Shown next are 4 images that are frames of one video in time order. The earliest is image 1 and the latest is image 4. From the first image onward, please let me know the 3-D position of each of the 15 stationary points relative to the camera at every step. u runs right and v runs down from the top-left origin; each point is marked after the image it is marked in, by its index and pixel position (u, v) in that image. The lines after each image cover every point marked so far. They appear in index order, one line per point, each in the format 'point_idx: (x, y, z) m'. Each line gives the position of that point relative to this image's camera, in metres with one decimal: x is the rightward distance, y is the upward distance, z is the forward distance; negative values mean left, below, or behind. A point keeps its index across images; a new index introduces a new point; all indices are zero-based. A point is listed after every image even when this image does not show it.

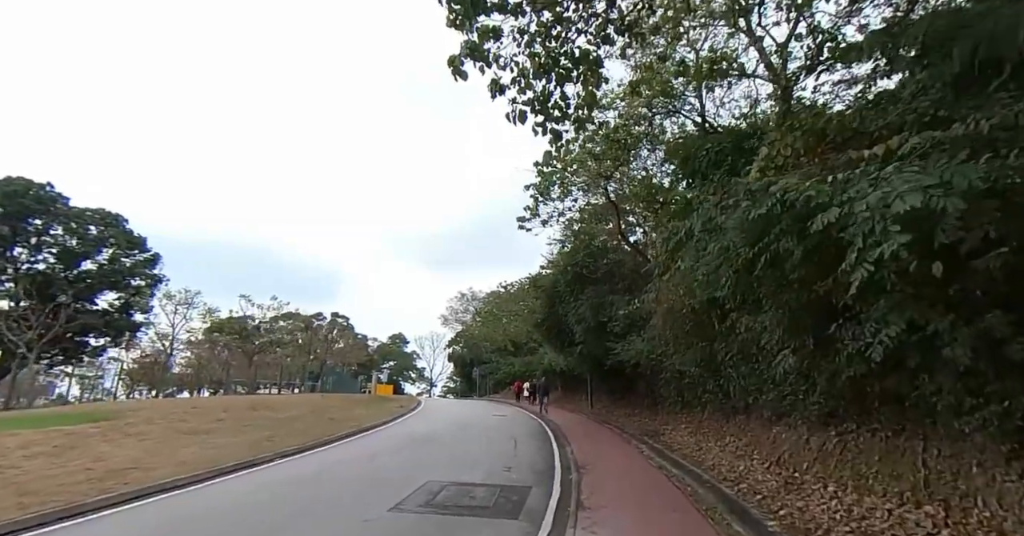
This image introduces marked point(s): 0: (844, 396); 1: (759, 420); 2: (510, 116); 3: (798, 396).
0: (+4.5, -1.7, +6.8) m
1: (+5.6, -3.4, +11.4) m
2: (0.0, +2.6, +8.8) m
3: (+4.7, -2.1, +8.4) m
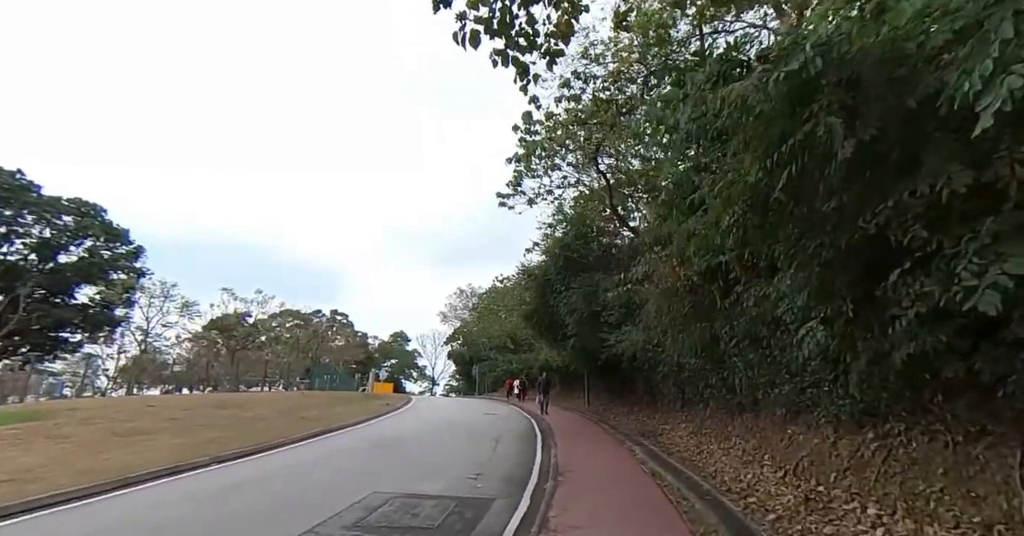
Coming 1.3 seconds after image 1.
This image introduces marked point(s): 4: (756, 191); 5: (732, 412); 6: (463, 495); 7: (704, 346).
0: (+3.7, -1.2, +5.0) m
1: (+4.9, -2.8, +9.6) m
2: (-0.8, +3.2, +7.0) m
3: (+4.0, -1.6, +6.6) m
4: (+2.1, +0.7, +4.4) m
5: (+5.4, -3.5, +12.5) m
6: (-0.9, -4.1, +9.1) m
7: (+4.1, -1.7, +10.8) m
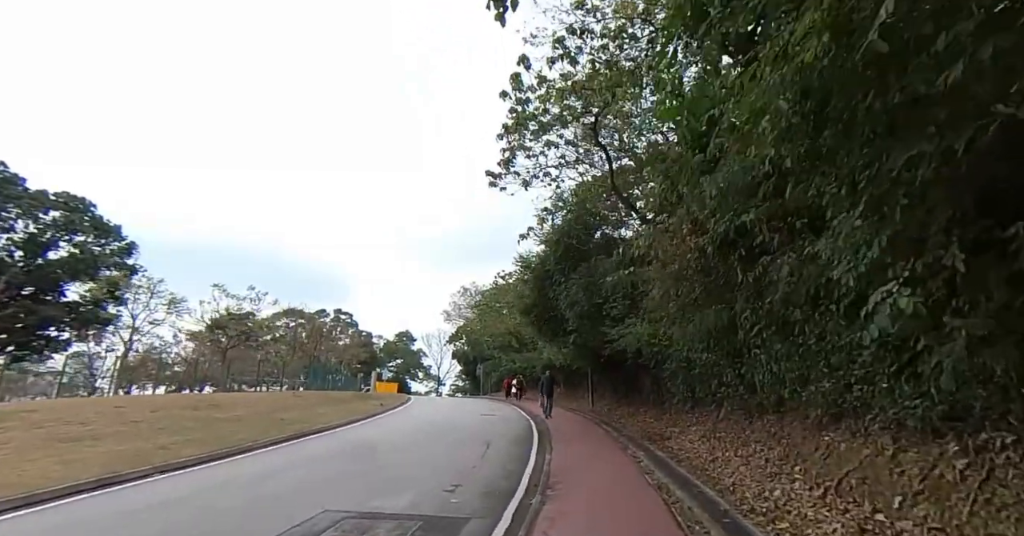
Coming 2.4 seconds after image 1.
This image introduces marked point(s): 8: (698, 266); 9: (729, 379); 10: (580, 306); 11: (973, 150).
0: (+3.3, -0.8, +3.5) m
1: (+4.6, -2.4, +8.0) m
2: (-1.1, +3.6, +5.5) m
3: (+3.7, -1.2, +5.0) m
4: (+1.7, +1.1, +2.9) m
5: (+5.1, -3.1, +10.9) m
6: (-1.2, -3.7, +7.7) m
7: (+3.8, -1.3, +9.2) m
8: (+2.9, 0.0, +8.0) m
9: (+4.9, -2.5, +11.4) m
10: (+2.5, -1.4, +19.1) m
11: (+2.2, +0.6, +2.5) m
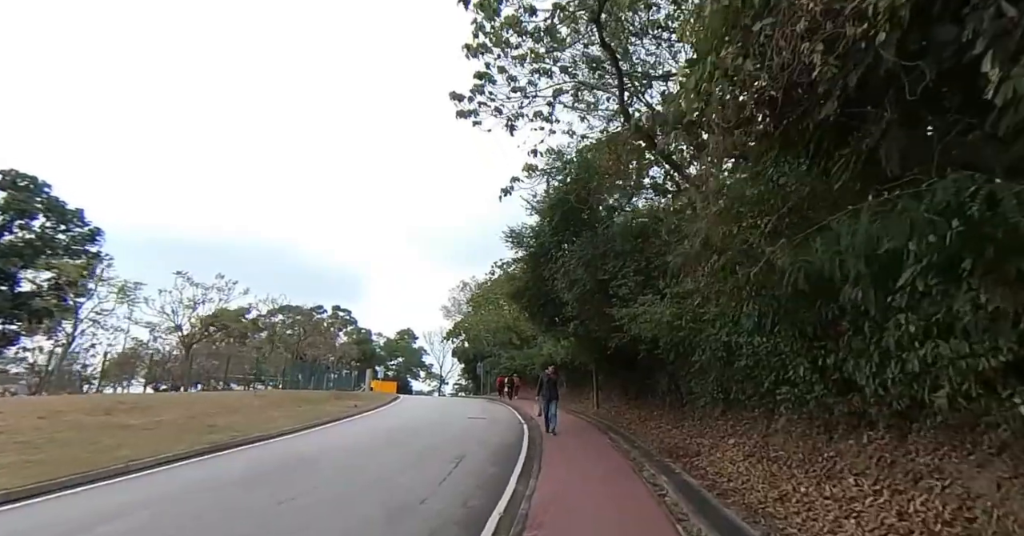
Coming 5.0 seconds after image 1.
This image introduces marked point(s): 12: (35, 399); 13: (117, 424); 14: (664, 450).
0: (+2.7, +0.1, -0.2) m
1: (+4.0, -1.6, +4.3) m
2: (-1.8, +4.4, +1.9) m
3: (+3.0, -0.3, +1.4) m
4: (+1.1, +1.9, -0.8) m
5: (+4.6, -2.2, +7.2) m
6: (-1.8, -2.9, +4.0) m
7: (+3.2, -0.4, +5.6) m
8: (+2.3, +0.9, +4.3) m
9: (+4.3, -1.6, +7.7) m
10: (+2.1, -0.5, +15.4) m
11: (+1.6, +1.4, -1.2) m
12: (-16.0, -4.5, +17.3) m
13: (-10.8, -4.3, +14.0) m
14: (+3.5, -4.3, +11.9) m
